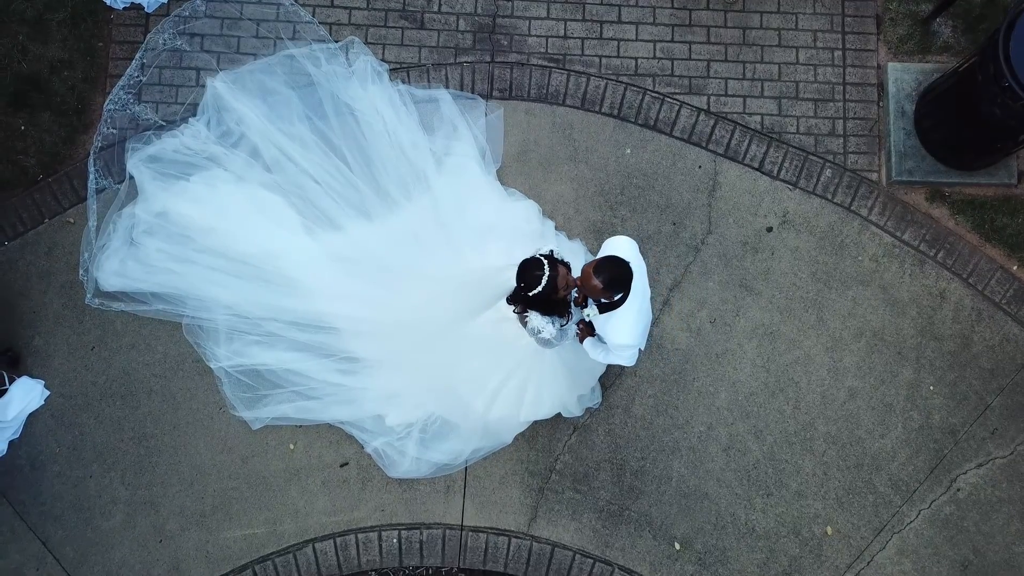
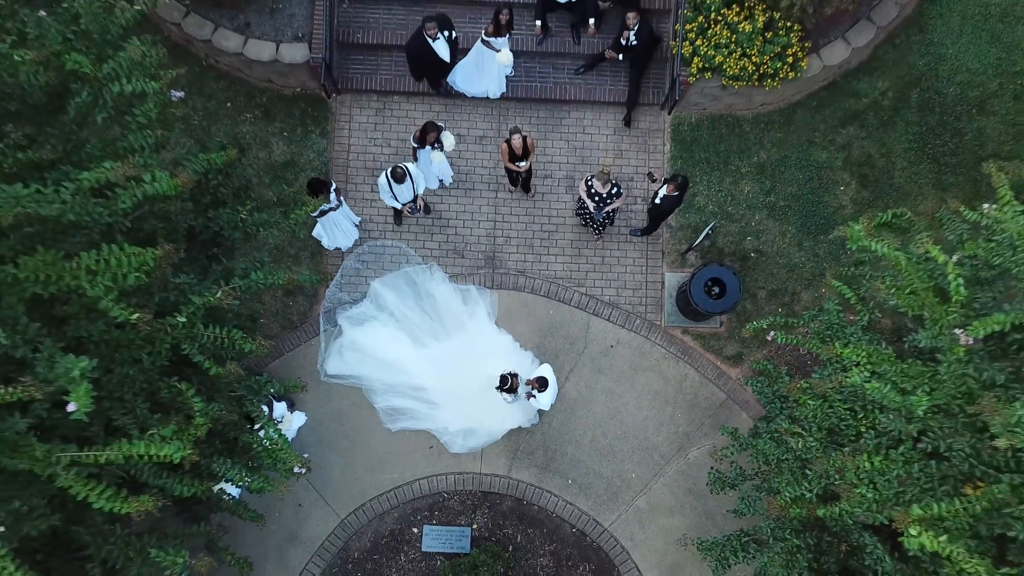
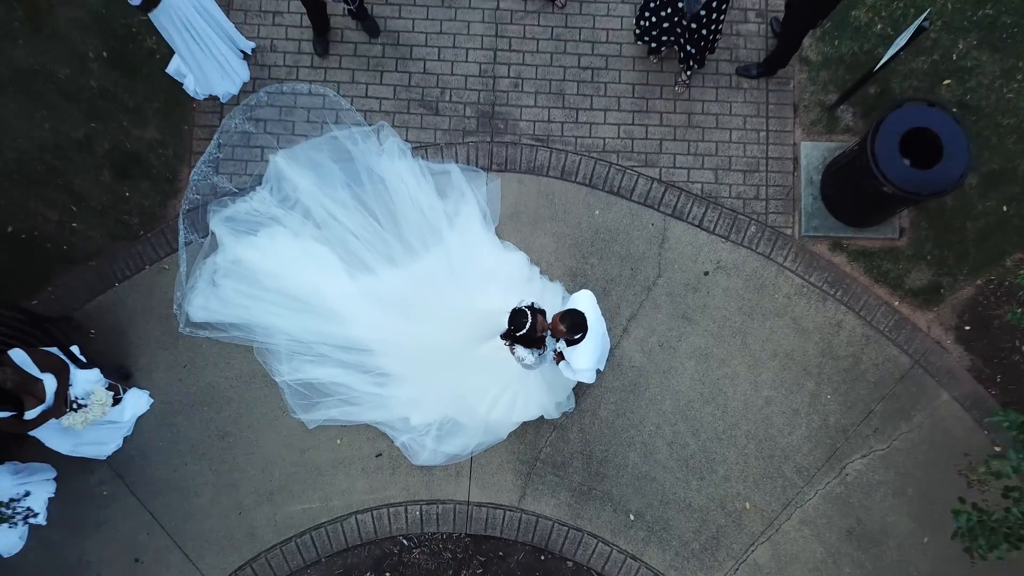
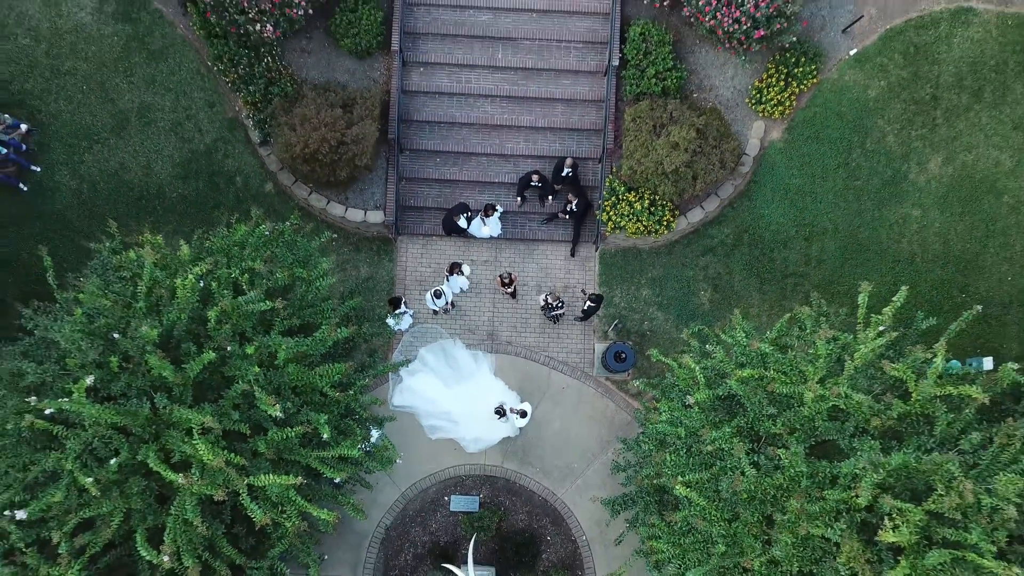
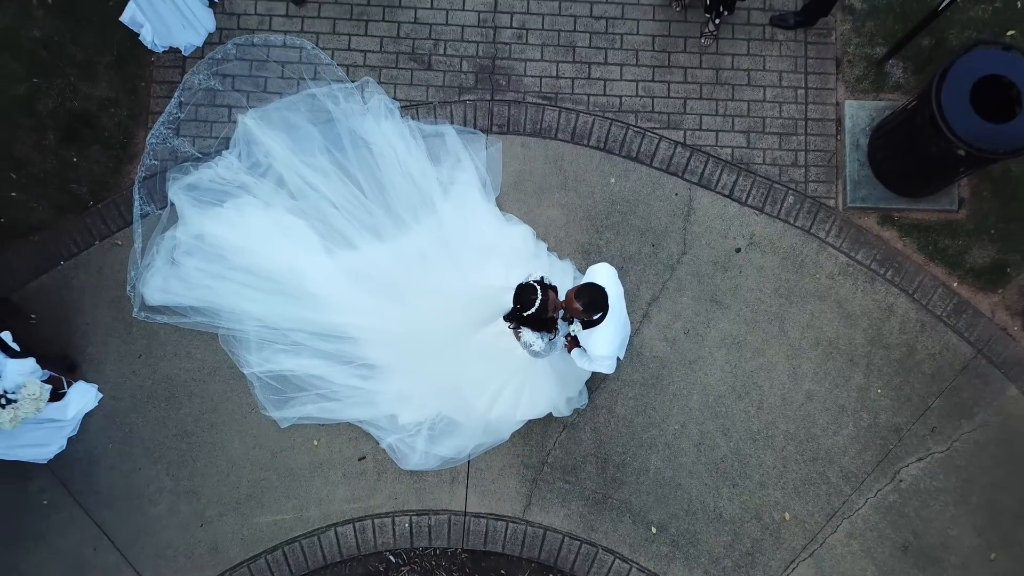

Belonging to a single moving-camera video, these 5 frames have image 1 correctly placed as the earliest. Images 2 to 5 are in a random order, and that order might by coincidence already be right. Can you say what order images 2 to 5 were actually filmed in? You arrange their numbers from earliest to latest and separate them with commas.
5, 3, 2, 4
